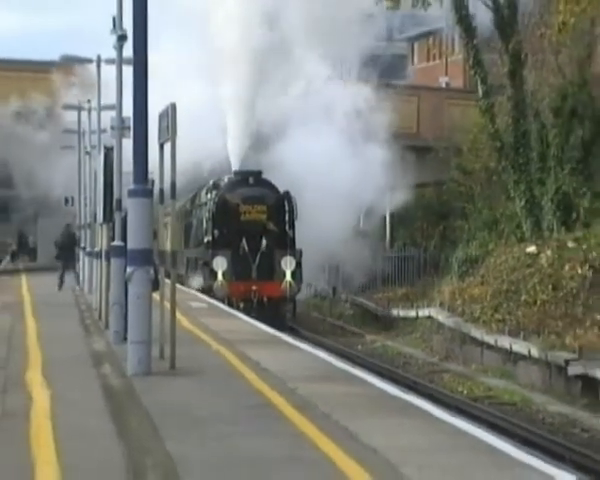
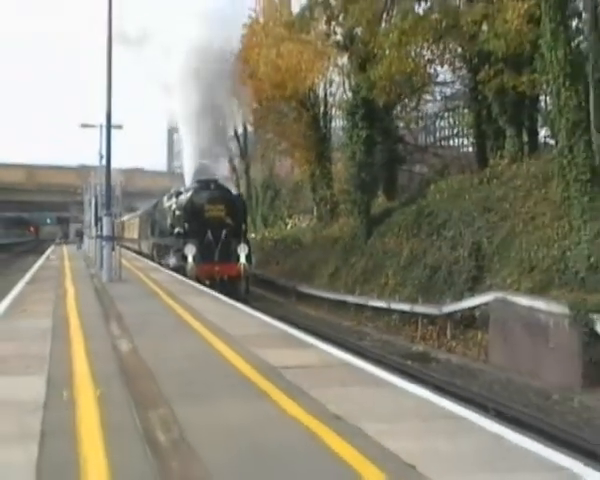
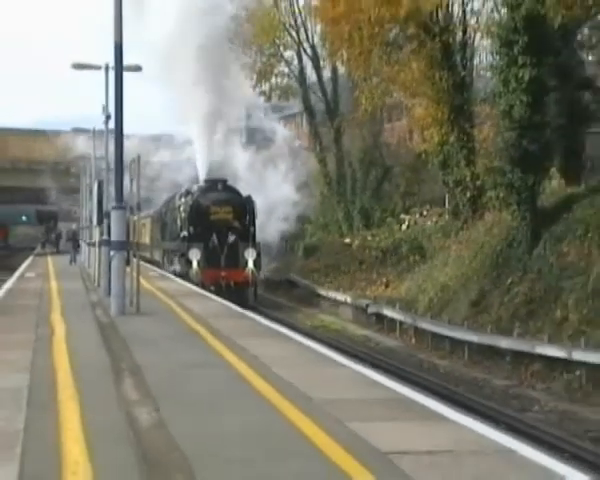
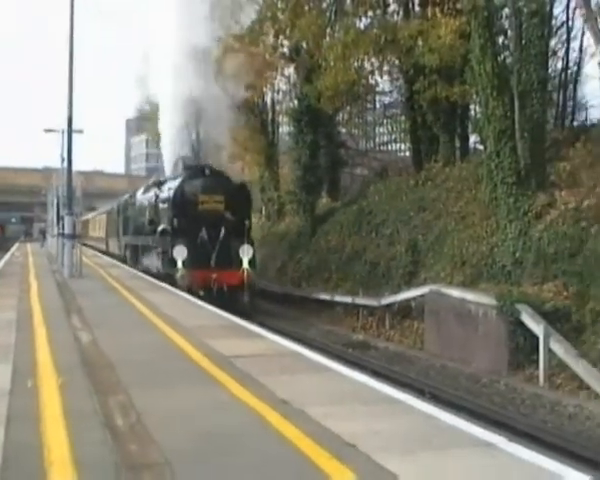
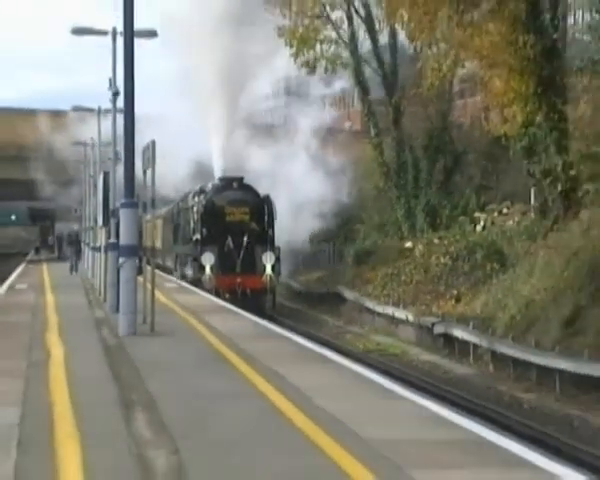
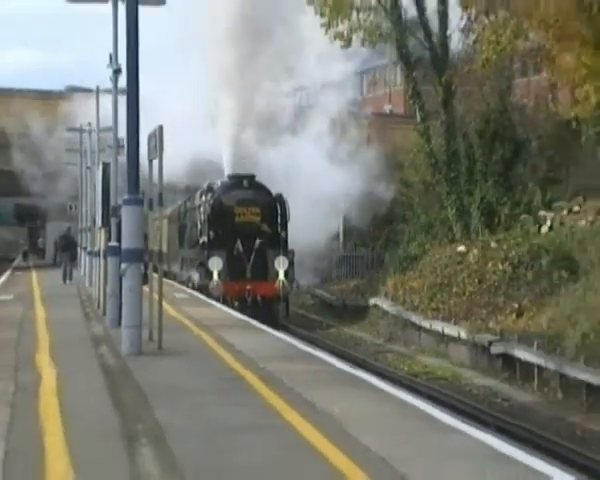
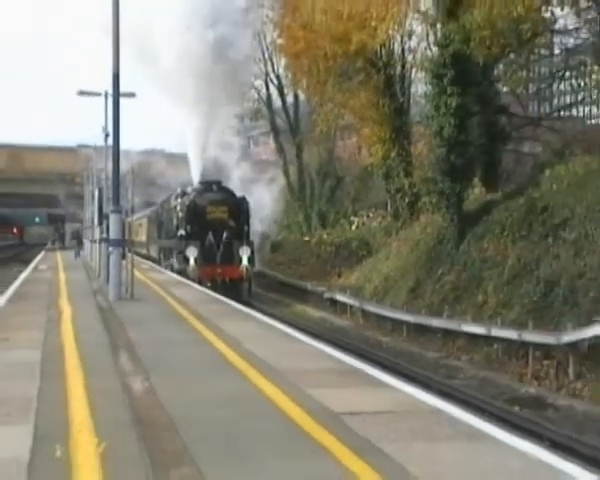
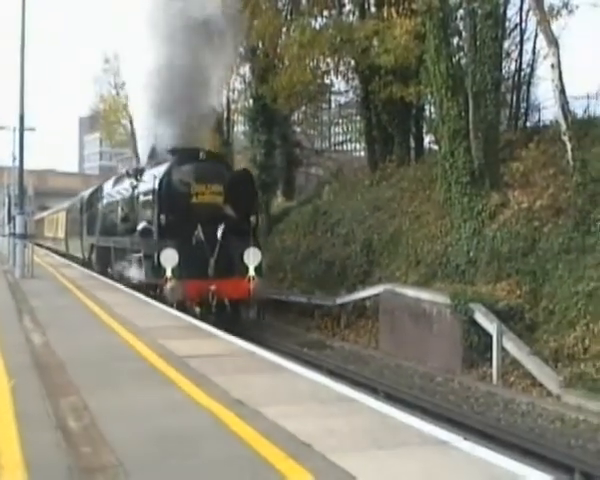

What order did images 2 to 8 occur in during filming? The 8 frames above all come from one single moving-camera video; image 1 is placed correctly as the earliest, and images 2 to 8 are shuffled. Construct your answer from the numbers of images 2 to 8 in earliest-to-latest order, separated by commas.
6, 5, 3, 7, 2, 4, 8
